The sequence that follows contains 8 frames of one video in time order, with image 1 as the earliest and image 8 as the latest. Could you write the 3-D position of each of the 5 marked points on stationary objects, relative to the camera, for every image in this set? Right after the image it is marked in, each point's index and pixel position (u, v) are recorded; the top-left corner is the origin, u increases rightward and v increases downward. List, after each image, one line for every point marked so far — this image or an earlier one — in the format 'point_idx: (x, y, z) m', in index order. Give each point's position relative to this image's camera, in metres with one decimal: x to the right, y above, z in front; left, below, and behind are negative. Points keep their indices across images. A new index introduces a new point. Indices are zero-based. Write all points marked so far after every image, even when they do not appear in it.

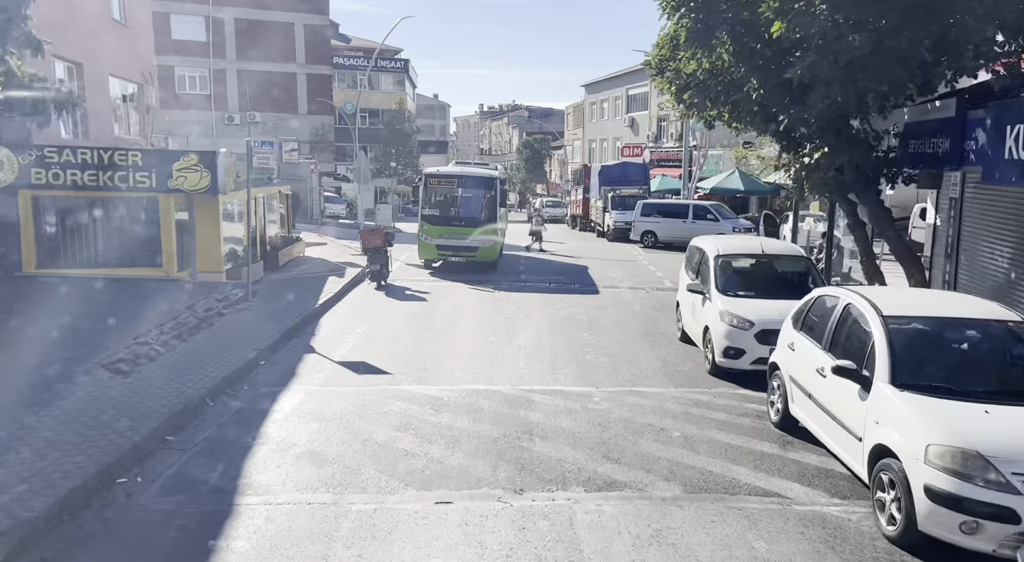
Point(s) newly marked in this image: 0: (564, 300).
0: (+1.1, -0.4, +16.6) m
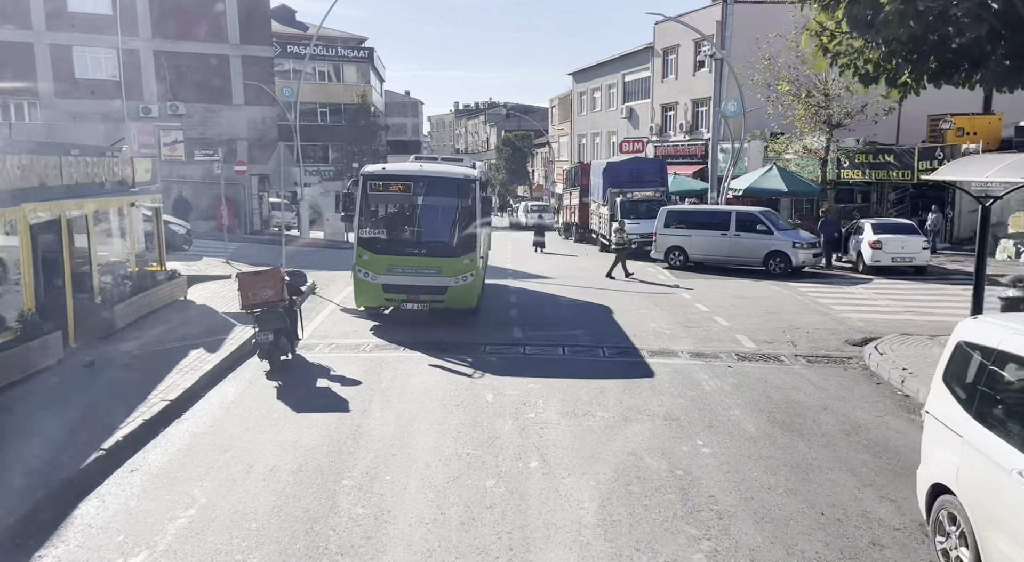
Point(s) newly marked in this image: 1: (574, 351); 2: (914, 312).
0: (+1.0, -1.4, +9.2) m
1: (+1.0, -1.1, +12.3) m
2: (+8.2, -0.6, +15.6) m
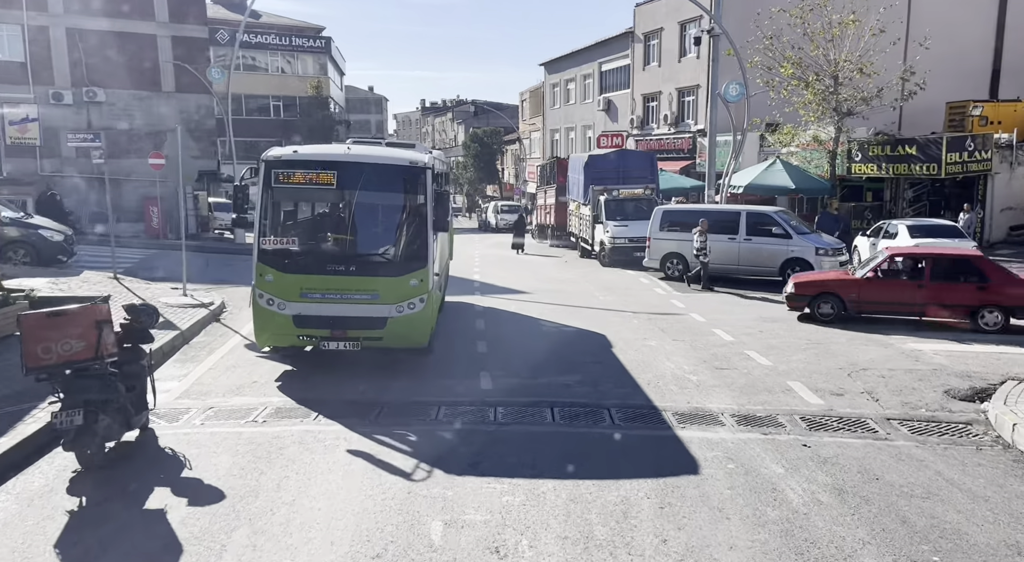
0: (+0.8, -1.8, +5.3) m
1: (+0.6, -1.5, +8.4) m
2: (+7.7, -0.9, +12.0) m
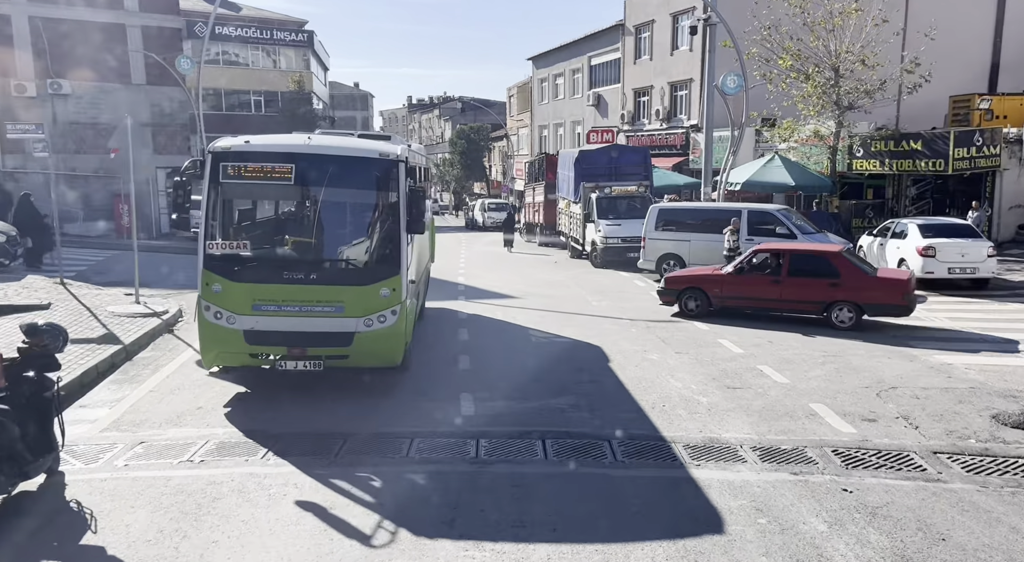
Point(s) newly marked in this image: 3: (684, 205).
0: (+0.7, -1.9, +4.1) m
1: (+0.5, -1.6, +7.2) m
2: (+7.5, -1.0, +10.9) m
3: (+4.3, +1.9, +19.1) m
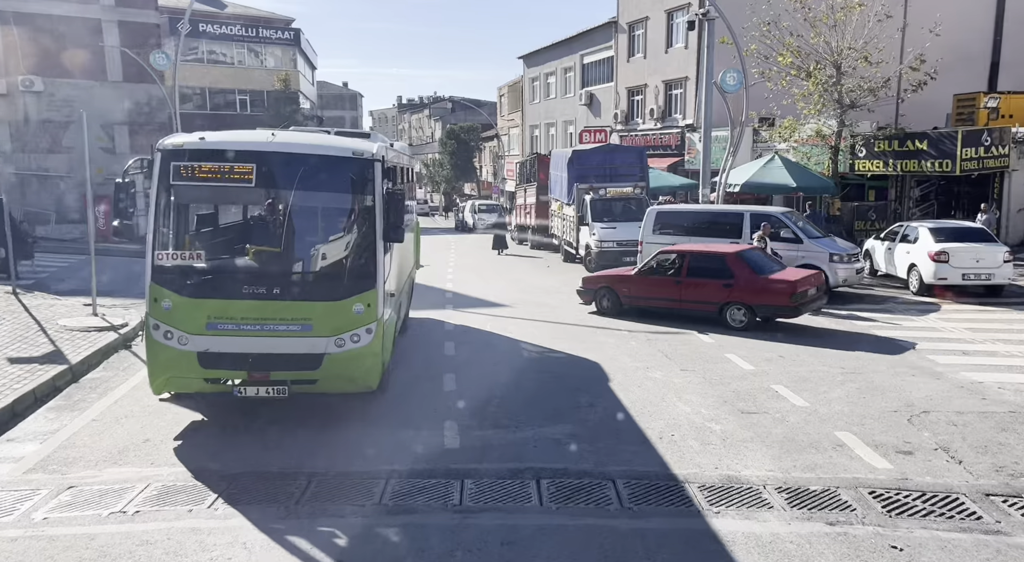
0: (+0.6, -2.0, +3.2) m
1: (+0.4, -1.7, +6.2) m
2: (+7.4, -1.2, +10.0) m
3: (+4.1, +1.8, +18.2) m
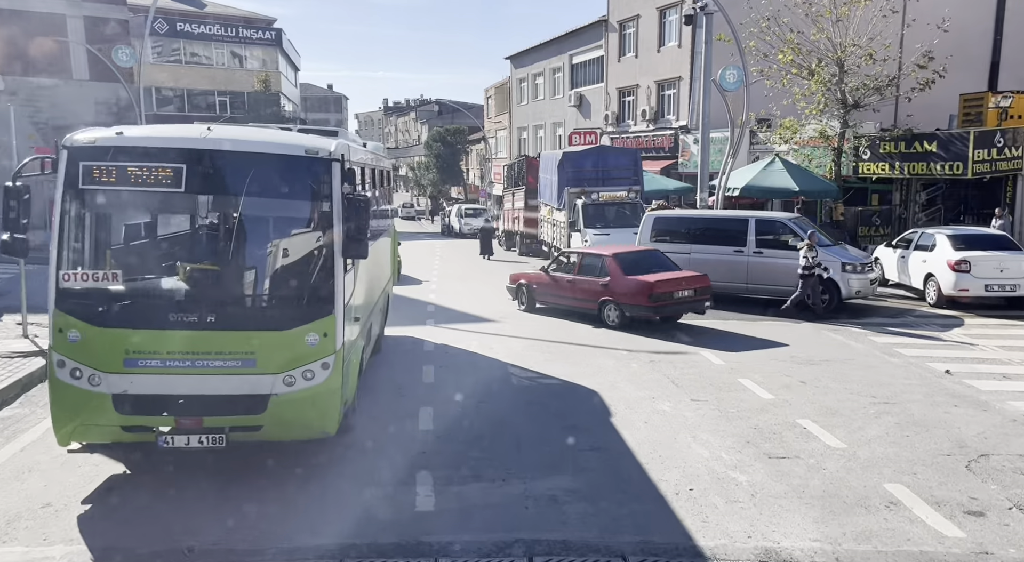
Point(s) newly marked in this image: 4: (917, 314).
0: (+0.6, -2.2, +1.8) m
1: (+0.3, -1.9, +4.9) m
2: (+7.2, -1.4, +8.8) m
3: (+3.8, +1.5, +17.0) m
4: (+7.9, -0.6, +15.0) m
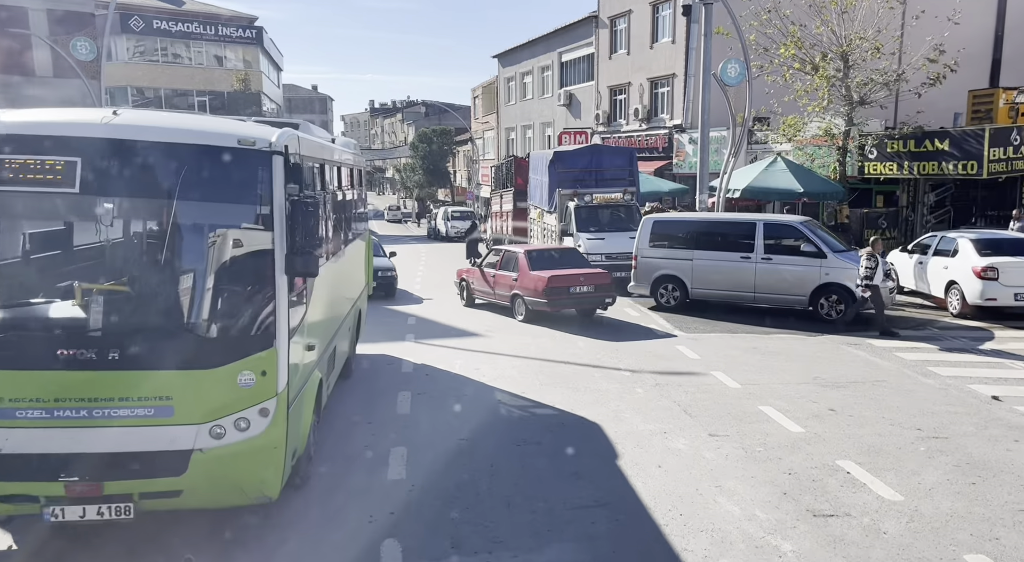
0: (+0.6, -2.3, +0.5) m
1: (+0.2, -2.1, +3.6) m
2: (+7.1, -1.5, +7.6) m
3: (+3.6, +1.3, +15.7) m
4: (+7.7, -0.8, +13.8) m
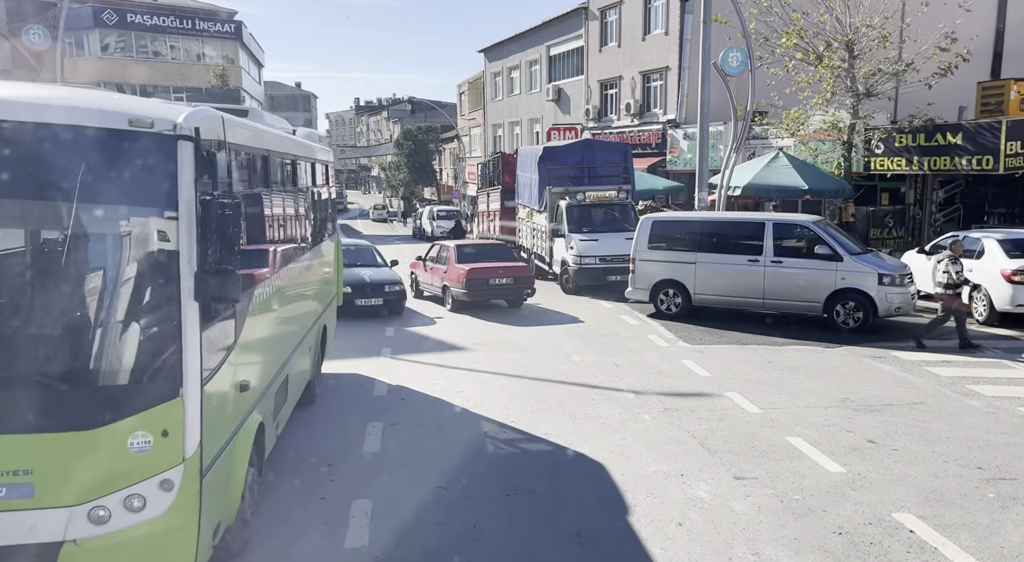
0: (+0.6, -2.5, -0.7) m
1: (+0.2, -2.2, +2.3) m
2: (+7.0, -1.6, +6.4) m
3: (+3.3, +1.3, +14.5) m
4: (+7.5, -0.9, +12.6) m
